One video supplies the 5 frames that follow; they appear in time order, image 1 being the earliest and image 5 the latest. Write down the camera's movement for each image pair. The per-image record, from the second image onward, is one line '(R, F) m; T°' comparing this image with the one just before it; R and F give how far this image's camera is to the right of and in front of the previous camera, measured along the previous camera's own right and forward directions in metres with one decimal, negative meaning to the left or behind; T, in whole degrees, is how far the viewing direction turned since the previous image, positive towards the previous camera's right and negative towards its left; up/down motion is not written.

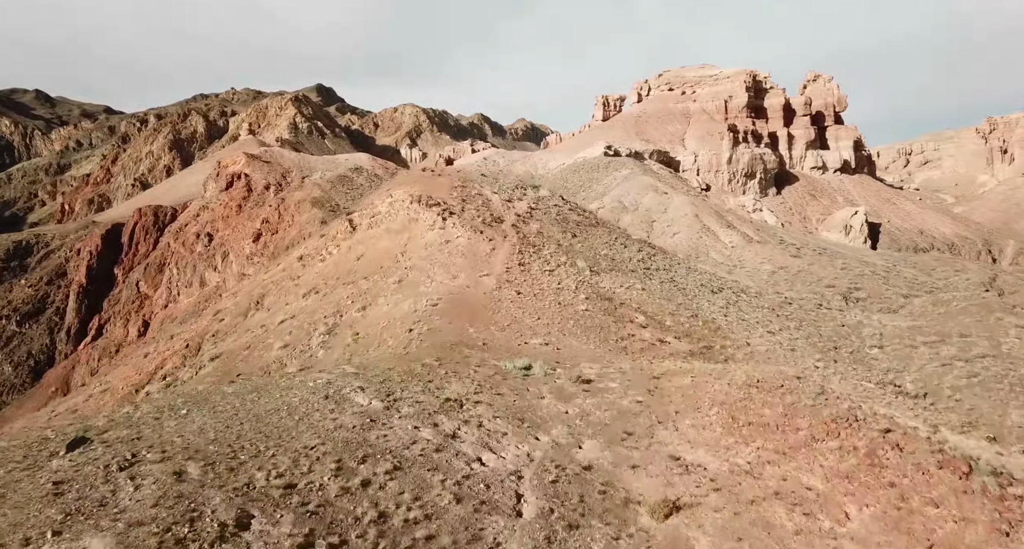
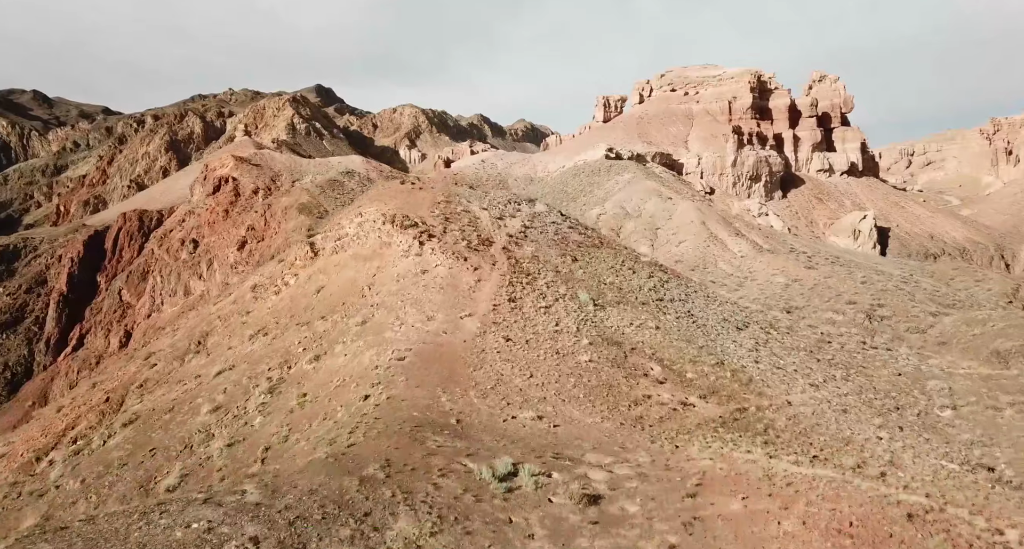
(+0.1, +1.1) m; 0°
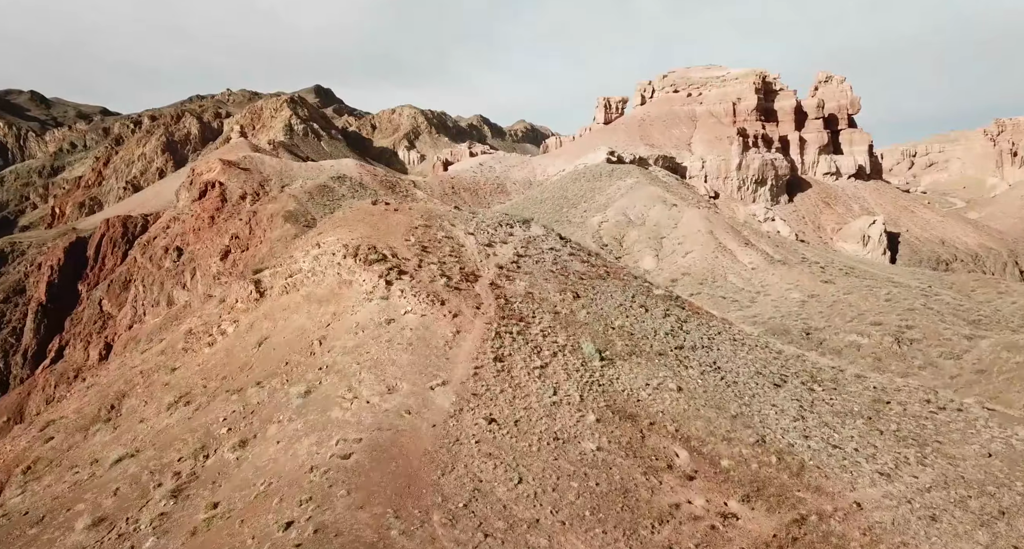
(+0.1, +1.2) m; 0°
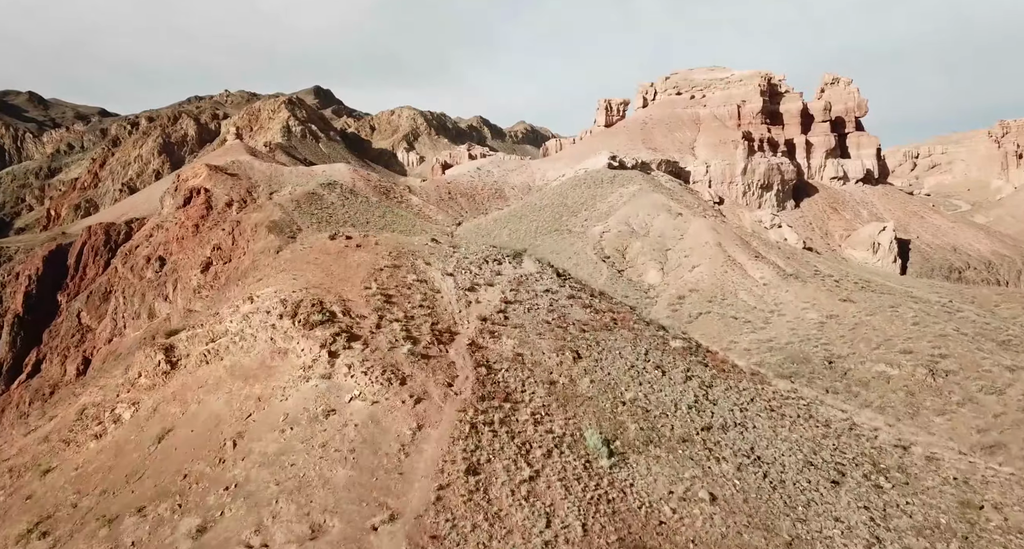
(+0.1, +1.2) m; 0°
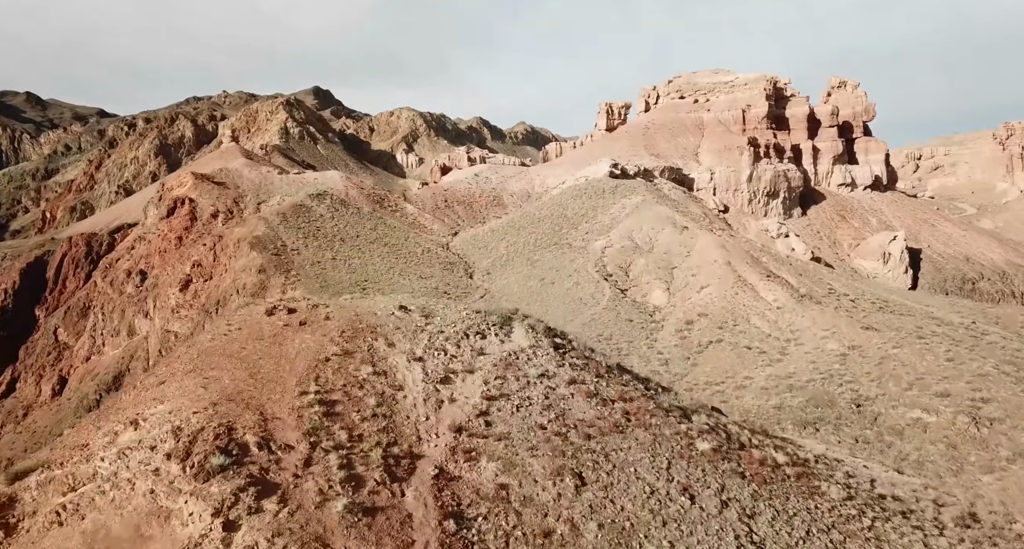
(+0.1, +1.2) m; 0°
